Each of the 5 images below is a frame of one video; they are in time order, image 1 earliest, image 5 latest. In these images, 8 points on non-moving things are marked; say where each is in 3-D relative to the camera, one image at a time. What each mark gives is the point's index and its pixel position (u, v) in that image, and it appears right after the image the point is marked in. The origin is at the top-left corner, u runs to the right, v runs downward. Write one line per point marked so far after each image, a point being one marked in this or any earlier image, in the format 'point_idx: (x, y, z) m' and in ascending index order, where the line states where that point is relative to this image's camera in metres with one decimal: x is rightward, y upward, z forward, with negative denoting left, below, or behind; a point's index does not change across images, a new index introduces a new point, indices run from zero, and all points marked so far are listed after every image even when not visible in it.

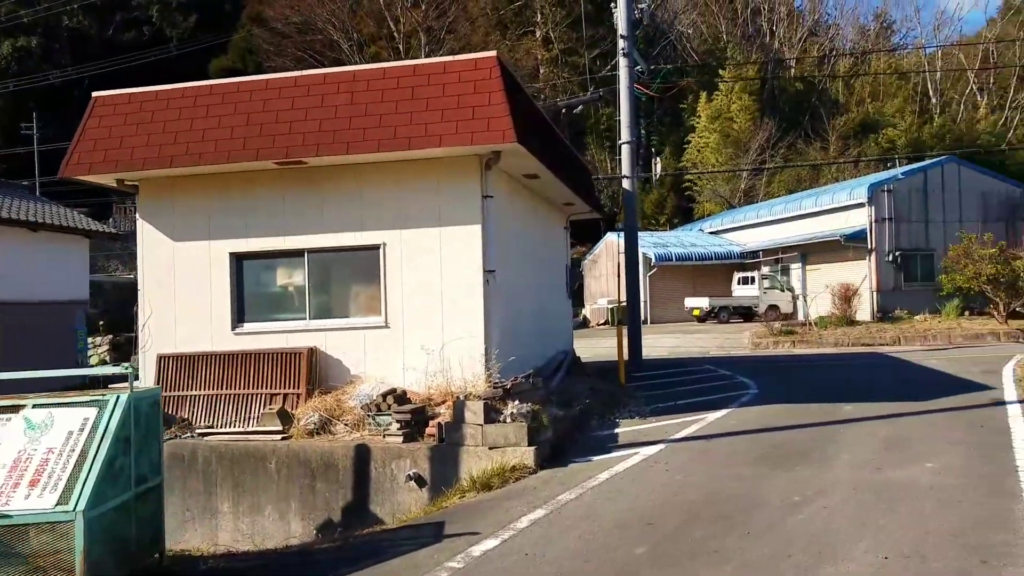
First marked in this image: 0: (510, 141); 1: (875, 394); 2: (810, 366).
0: (-0.1, +1.6, +8.9) m
1: (+5.1, -1.5, +11.1) m
2: (+5.8, -1.5, +15.6) m
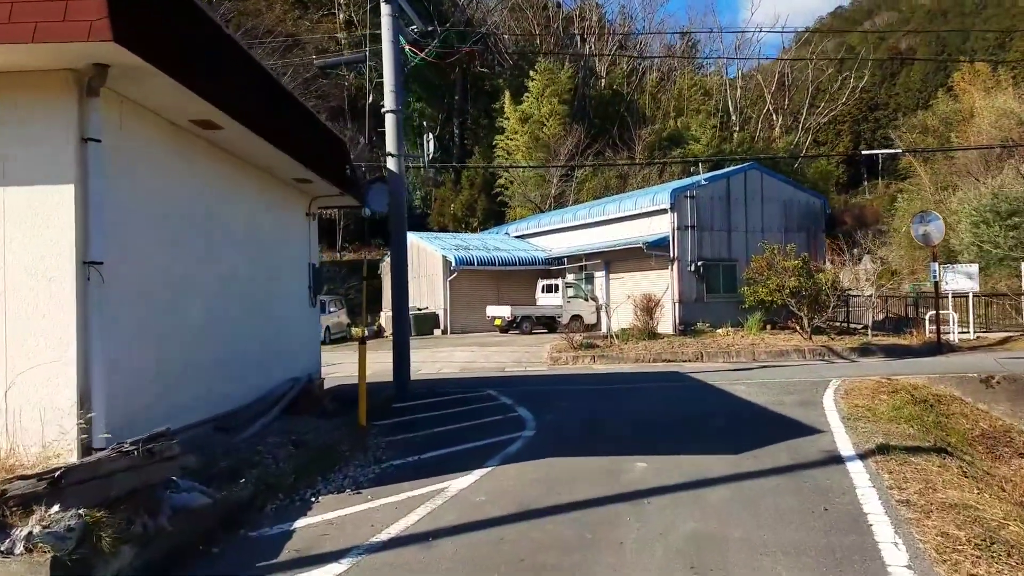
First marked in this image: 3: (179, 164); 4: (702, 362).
0: (-2.7, +1.6, +5.2) m
1: (+1.8, -1.6, +8.5) m
2: (+1.5, -1.7, +13.0) m
3: (-3.1, +1.1, +7.5) m
4: (+4.6, -1.8, +19.4) m
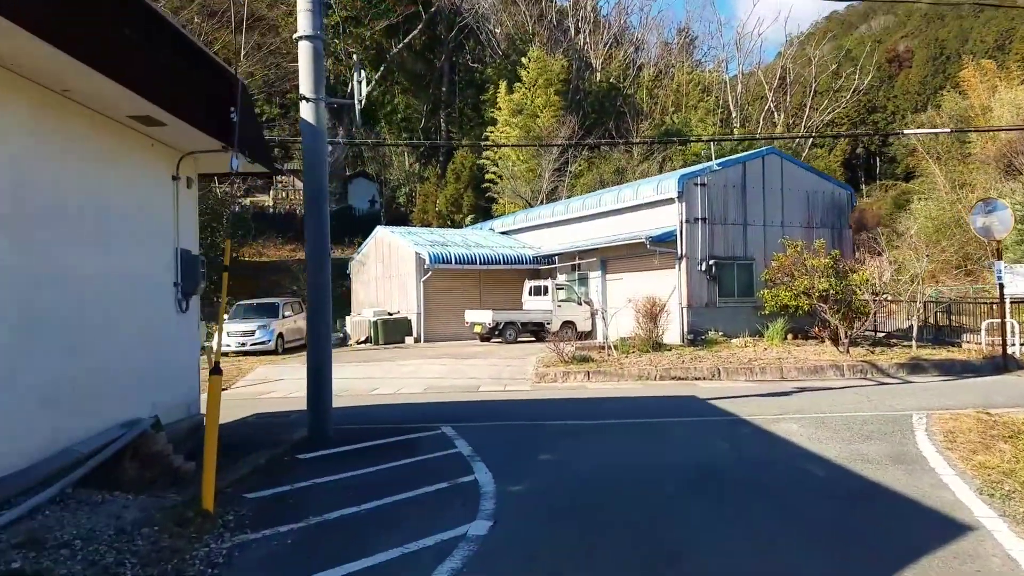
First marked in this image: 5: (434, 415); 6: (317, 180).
0: (-3.0, +1.7, +1.7) m
1: (+1.4, -1.6, +5.0) m
2: (+1.1, -1.7, +9.4) m
3: (-3.5, +1.2, +4.0) m
4: (+4.1, -1.8, +15.9) m
5: (-1.0, -1.8, +10.9) m
6: (-2.2, +1.2, +9.3) m
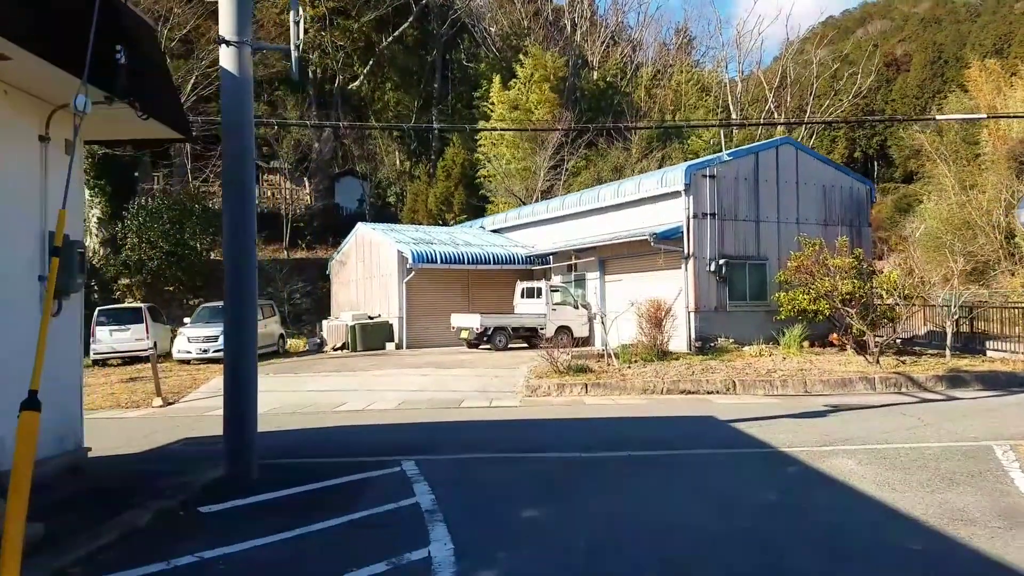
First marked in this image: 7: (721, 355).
0: (-3.2, +1.7, -0.3) m
1: (+1.2, -1.6, +3.0) m
2: (+0.9, -1.7, +7.5) m
3: (-3.6, +1.2, +2.0) m
4: (+3.9, -1.9, +13.9) m
5: (-1.2, -1.8, +8.9) m
6: (-2.4, +1.2, +7.3) m
7: (+4.5, -1.4, +17.0) m
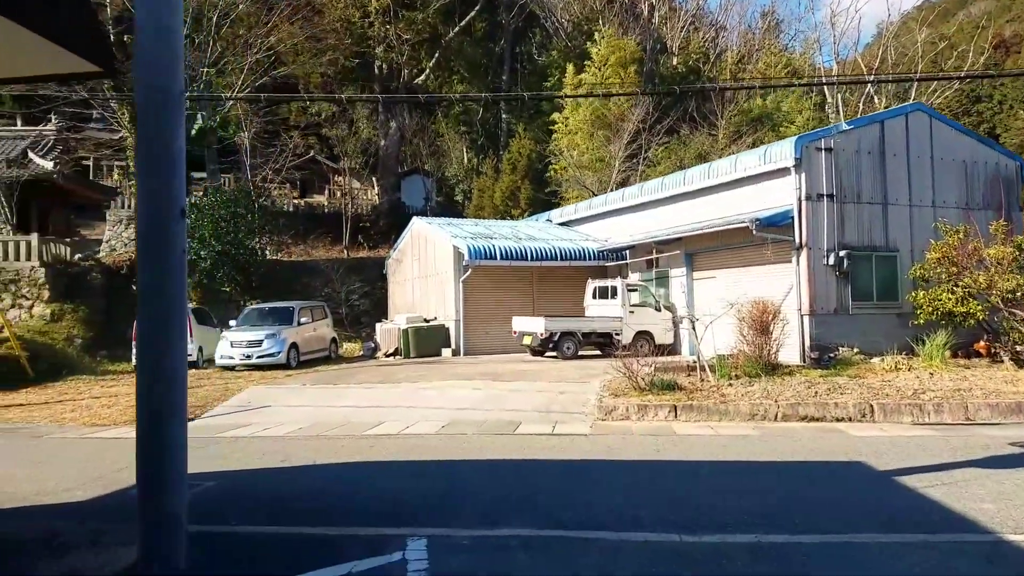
0: (-3.6, +1.8, -2.8) m
1: (+1.1, -1.5, 0.0) m
2: (+1.2, -1.6, +4.5) m
3: (-3.8, +1.3, -0.5) m
4: (+4.9, -1.8, +10.7) m
5: (-0.7, -1.7, +6.2) m
6: (-2.1, +1.2, +4.7) m
7: (+5.7, -1.4, +13.7) m
